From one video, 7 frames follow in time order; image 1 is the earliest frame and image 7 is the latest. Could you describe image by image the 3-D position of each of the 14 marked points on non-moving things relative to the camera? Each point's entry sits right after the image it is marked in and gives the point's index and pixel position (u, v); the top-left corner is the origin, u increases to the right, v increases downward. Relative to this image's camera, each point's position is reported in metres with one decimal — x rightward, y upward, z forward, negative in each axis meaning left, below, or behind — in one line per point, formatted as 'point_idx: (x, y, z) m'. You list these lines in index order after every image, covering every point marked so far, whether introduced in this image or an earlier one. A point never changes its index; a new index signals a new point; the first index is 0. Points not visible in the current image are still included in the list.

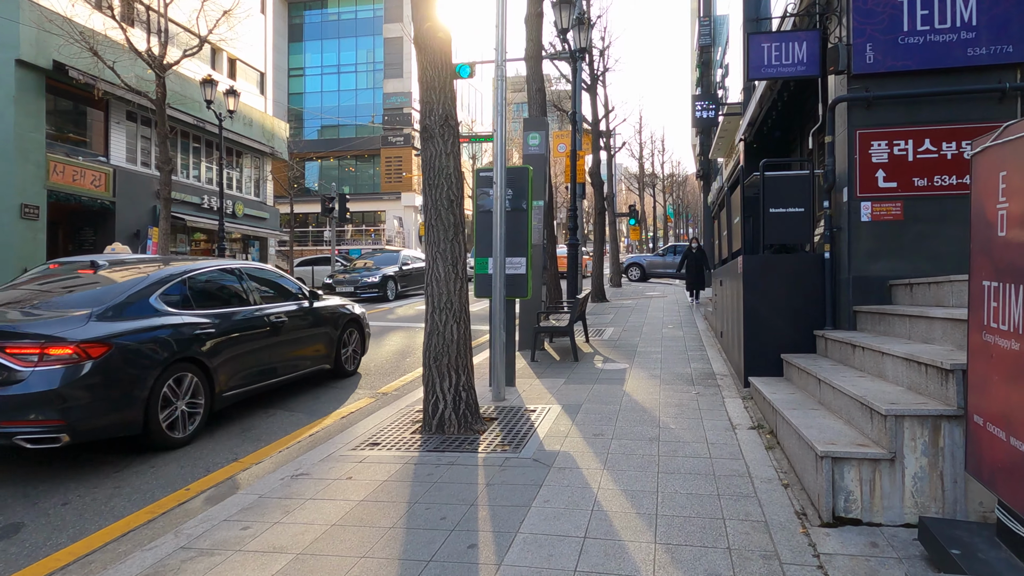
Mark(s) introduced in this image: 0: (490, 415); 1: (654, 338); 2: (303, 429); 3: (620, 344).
0: (-0.2, -1.1, +6.0) m
1: (+2.3, -0.8, +10.5) m
2: (-2.0, -1.4, +6.3) m
3: (+1.6, -0.9, +10.1) m
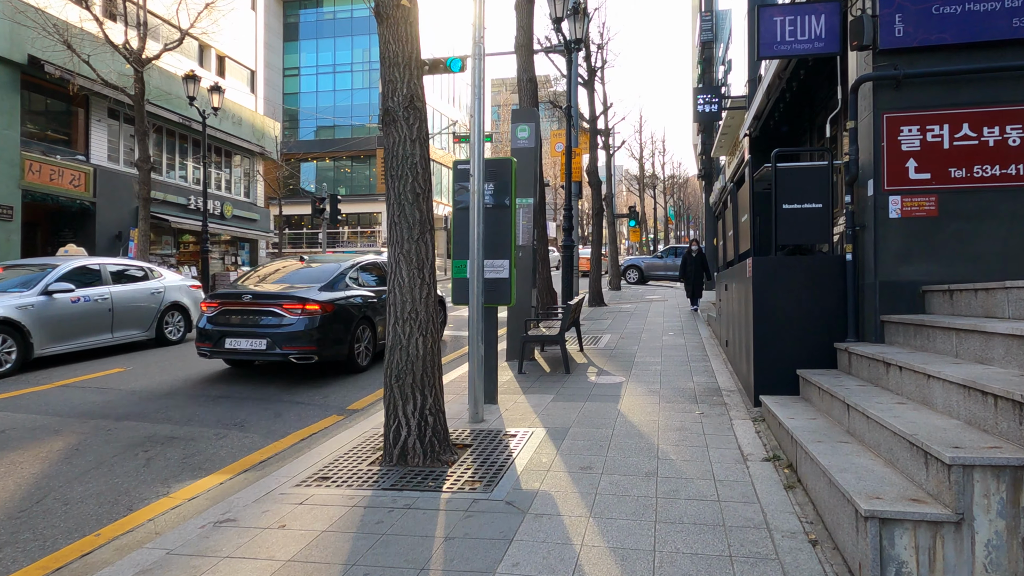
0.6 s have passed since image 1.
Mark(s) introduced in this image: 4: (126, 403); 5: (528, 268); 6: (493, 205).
0: (-0.4, -1.2, +5.2) m
1: (+2.1, -0.9, +9.7) m
2: (-2.2, -1.4, +5.6) m
3: (+1.5, -0.9, +9.3) m
4: (-4.3, -1.3, +7.4) m
5: (+0.2, +0.3, +9.1) m
6: (-0.2, +0.8, +6.4) m
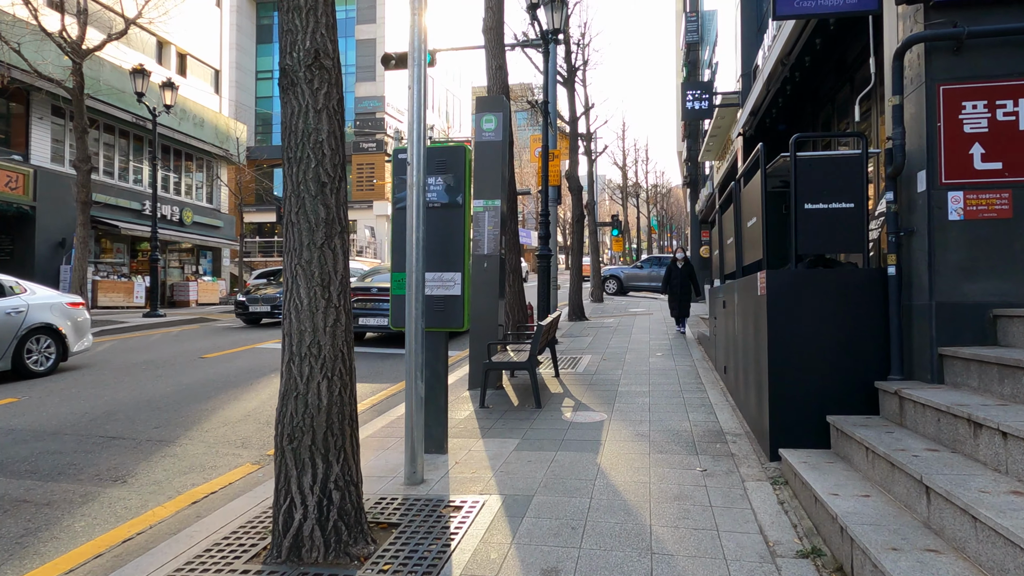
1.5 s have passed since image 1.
0: (-0.7, -1.3, +3.9) m
1: (+1.6, -1.1, +8.5) m
2: (-2.5, -1.6, +4.2) m
3: (+1.0, -1.1, +8.0) m
4: (-4.7, -1.4, +5.9) m
5: (-0.2, +0.1, +7.8) m
6: (-0.6, +0.7, +5.1) m
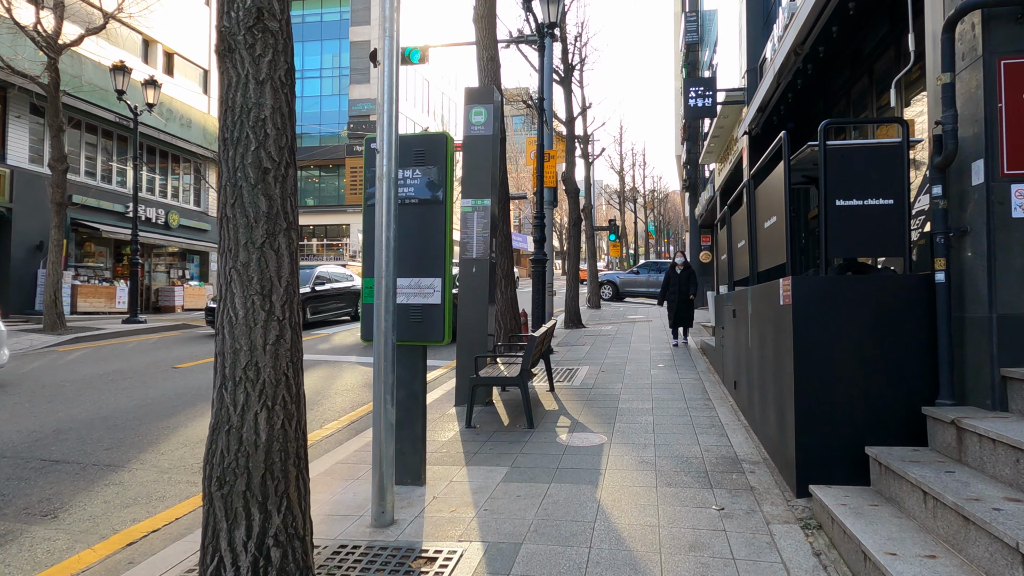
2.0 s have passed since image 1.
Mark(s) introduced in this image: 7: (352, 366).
0: (-0.8, -1.4, +3.2) m
1: (+1.5, -1.2, +7.9) m
2: (-2.6, -1.6, +3.6) m
3: (+0.9, -1.2, +7.4) m
4: (-4.8, -1.5, +5.3) m
5: (-0.3, 0.0, +7.2) m
6: (-0.6, +0.6, +4.5) m
7: (-2.7, -1.3, +11.0) m
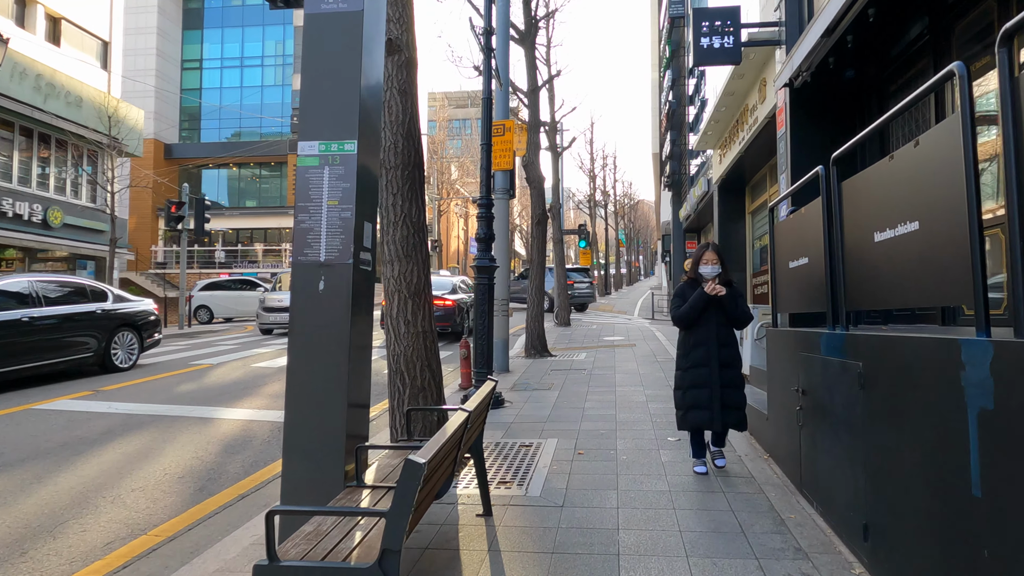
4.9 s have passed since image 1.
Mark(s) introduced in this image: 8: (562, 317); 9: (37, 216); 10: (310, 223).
0: (-1.2, -1.5, -0.5) m
1: (+0.9, -1.4, +4.3) m
2: (-3.0, -1.7, -0.2) m
3: (+0.3, -1.4, +3.8) m
4: (-5.3, -1.6, +1.4) m
5: (-0.9, -0.2, +3.5) m
6: (-1.1, +0.5, +0.8) m
7: (-3.5, -1.6, +7.2) m
8: (+1.4, -0.8, +18.7) m
9: (-13.9, +2.1, +19.4) m
10: (-1.1, +0.3, +3.5) m
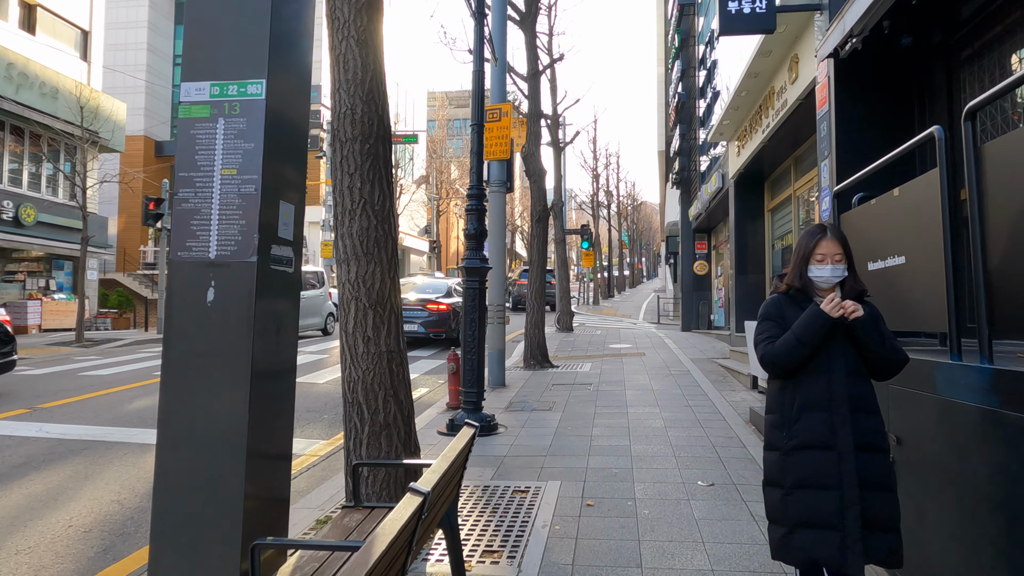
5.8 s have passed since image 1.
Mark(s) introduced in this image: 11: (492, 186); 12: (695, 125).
0: (-1.3, -1.5, -1.6) m
1: (+0.8, -1.4, +3.1) m
2: (-3.1, -1.8, -1.4) m
3: (+0.3, -1.4, +2.6) m
4: (-5.4, -1.7, +0.2) m
5: (-1.0, -0.2, +2.4) m
6: (-1.2, +0.4, -0.3) m
7: (-3.5, -1.6, +6.1) m
8: (+1.3, -0.9, +17.5) m
9: (-14.0, +2.1, +18.3) m
10: (-1.1, +0.3, +2.4) m
11: (-0.3, +1.5, +9.7) m
12: (+5.2, +4.7, +18.9) m
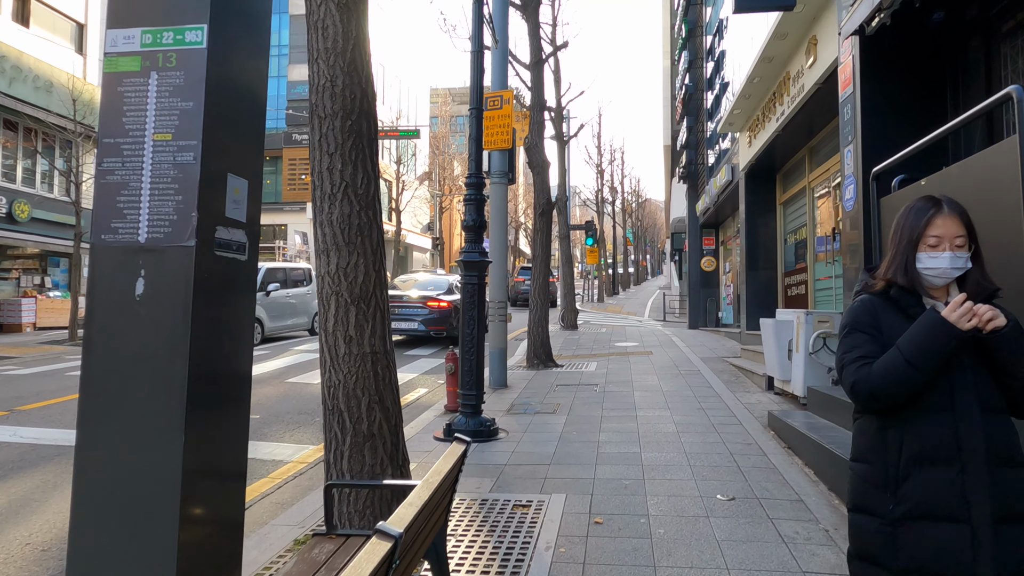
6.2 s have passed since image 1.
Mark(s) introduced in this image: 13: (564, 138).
0: (-1.3, -1.5, -2.0) m
1: (+0.8, -1.4, +2.7) m
2: (-3.1, -1.7, -1.8) m
3: (+0.3, -1.4, +2.2) m
4: (-5.4, -1.6, -0.1) m
5: (-1.0, -0.2, +2.0) m
6: (-1.2, +0.5, -0.7) m
7: (-3.5, -1.6, +5.7) m
8: (+1.4, -0.8, +17.1) m
9: (-13.9, +2.1, +17.9) m
10: (-1.1, +0.3, +1.9) m
11: (-0.2, +1.5, +9.2) m
12: (+5.3, +4.8, +18.4) m
13: (+1.5, +4.5, +19.8) m
